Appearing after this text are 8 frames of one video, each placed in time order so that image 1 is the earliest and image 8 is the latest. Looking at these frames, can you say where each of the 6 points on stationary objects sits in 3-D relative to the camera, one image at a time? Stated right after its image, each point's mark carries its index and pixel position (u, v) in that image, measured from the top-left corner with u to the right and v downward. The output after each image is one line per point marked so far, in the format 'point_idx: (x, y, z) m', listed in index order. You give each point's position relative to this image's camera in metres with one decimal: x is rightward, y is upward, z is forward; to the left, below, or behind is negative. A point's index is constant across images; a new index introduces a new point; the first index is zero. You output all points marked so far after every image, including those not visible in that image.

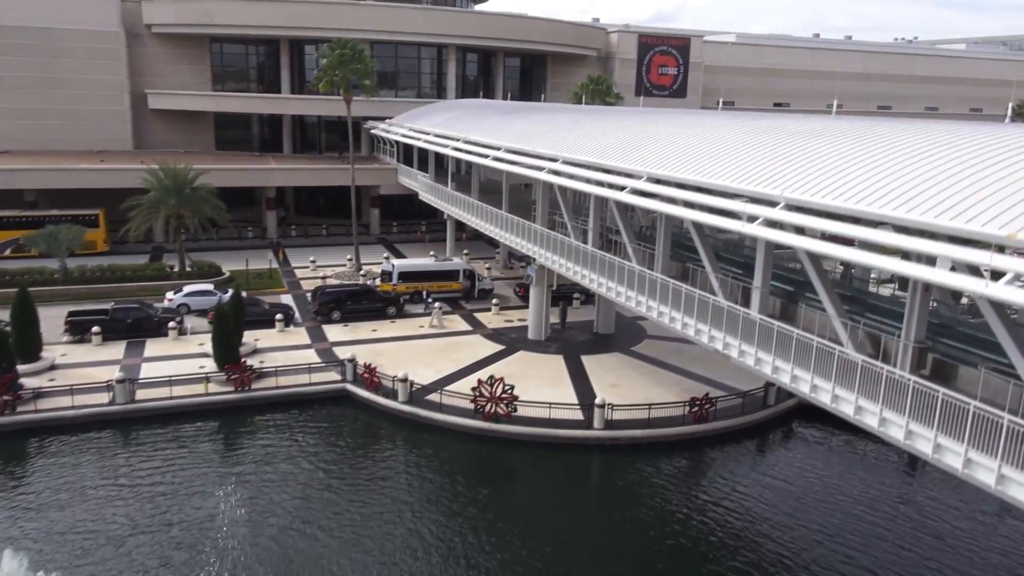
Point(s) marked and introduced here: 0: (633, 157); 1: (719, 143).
0: (+3.0, +3.2, +19.8) m
1: (+4.9, +3.3, +18.7) m
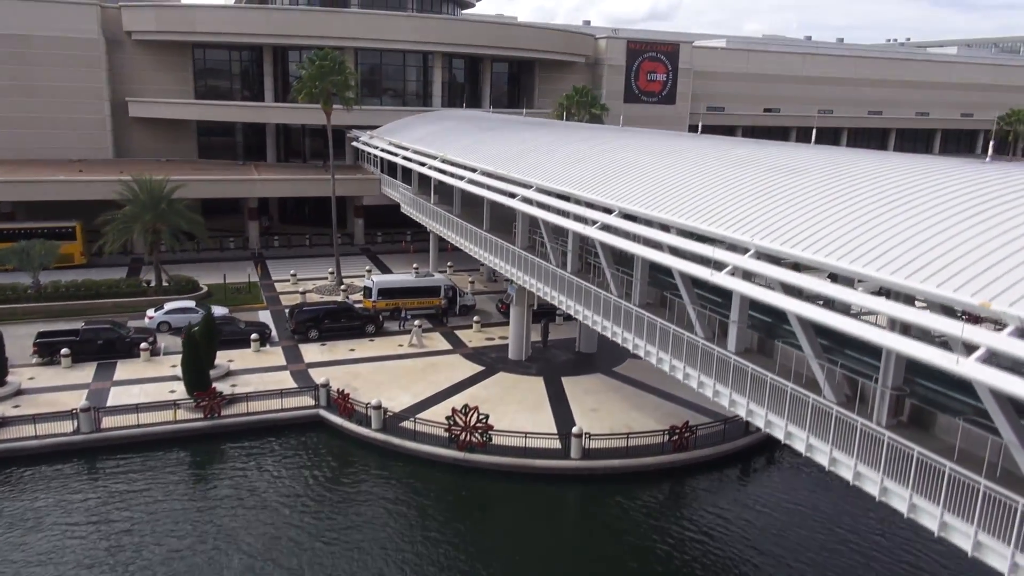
0: (+2.3, +2.4, +19.2) m
1: (+4.2, +2.4, +18.1) m
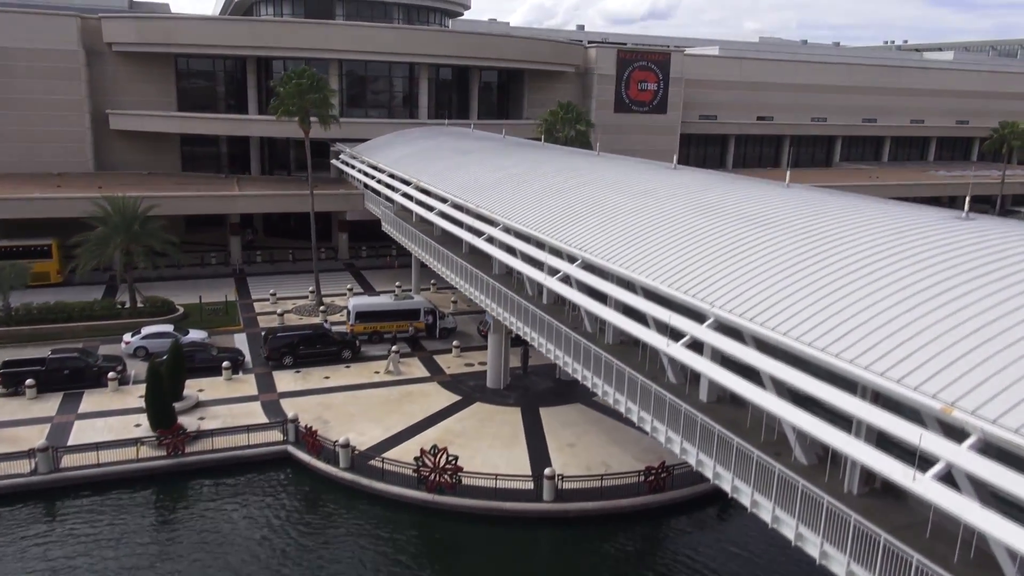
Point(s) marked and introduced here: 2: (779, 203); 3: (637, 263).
0: (+1.4, +1.3, +18.5) m
1: (+3.3, +1.4, +17.4) m
2: (+6.0, +1.8, +17.6) m
3: (+2.4, +0.4, +15.7) m
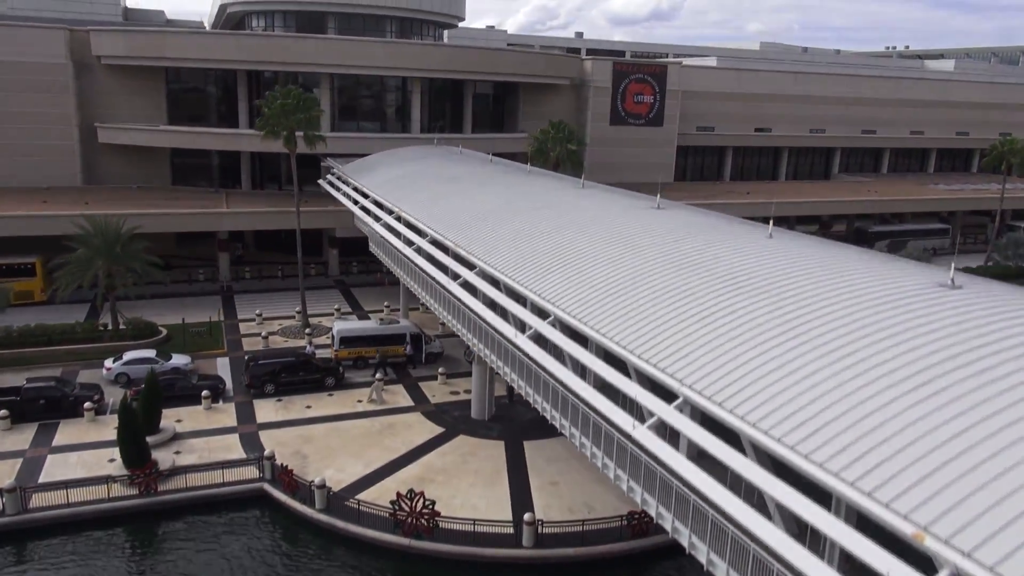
0: (+0.9, +0.2, +17.9) m
1: (+2.7, +0.2, +16.8) m
2: (+5.4, +0.7, +17.0) m
3: (+1.8, -0.8, +15.1) m
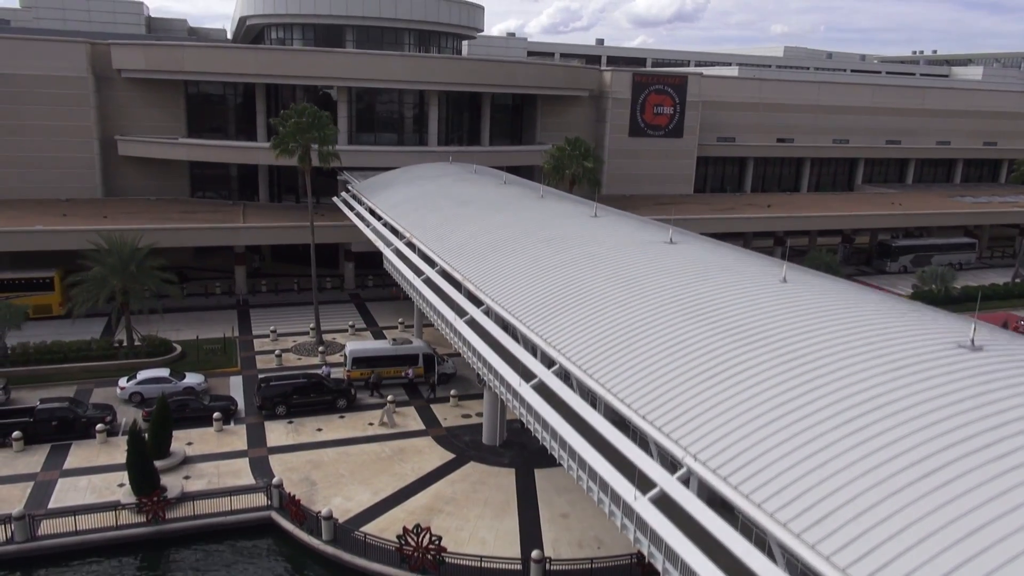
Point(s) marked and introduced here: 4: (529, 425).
0: (+1.0, -0.8, +17.5) m
1: (+2.9, -0.7, +16.4) m
2: (+5.5, -0.3, +16.5) m
3: (+1.9, -1.7, +14.7) m
4: (+0.7, -3.8, +19.7) m
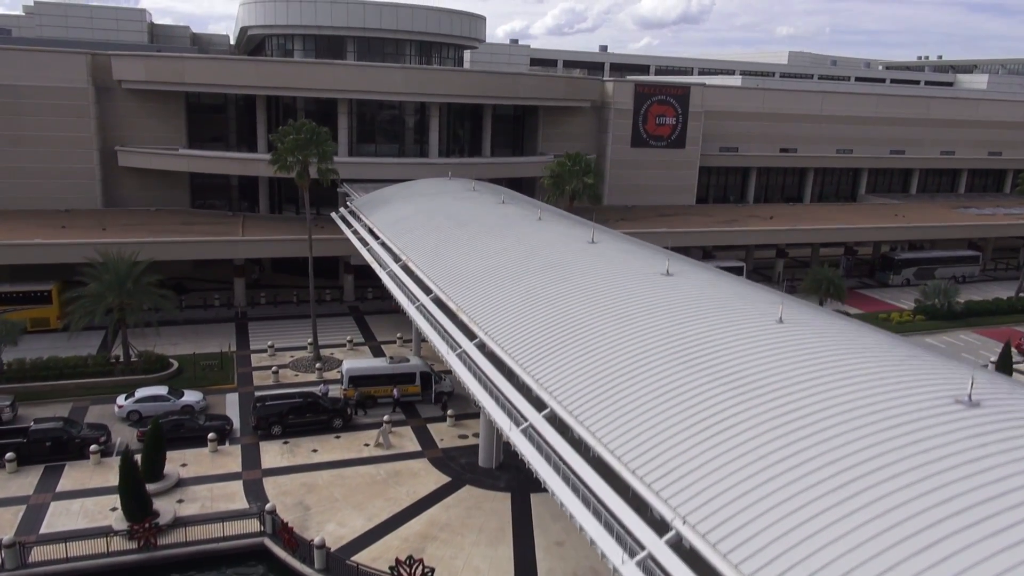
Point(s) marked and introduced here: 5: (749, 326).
0: (+0.8, -1.6, +17.3) m
1: (+2.7, -1.5, +16.1) m
2: (+5.3, -1.1, +16.3) m
3: (+1.7, -2.5, +14.4) m
4: (+0.5, -4.6, +19.5) m
5: (+5.2, -0.8, +17.4) m
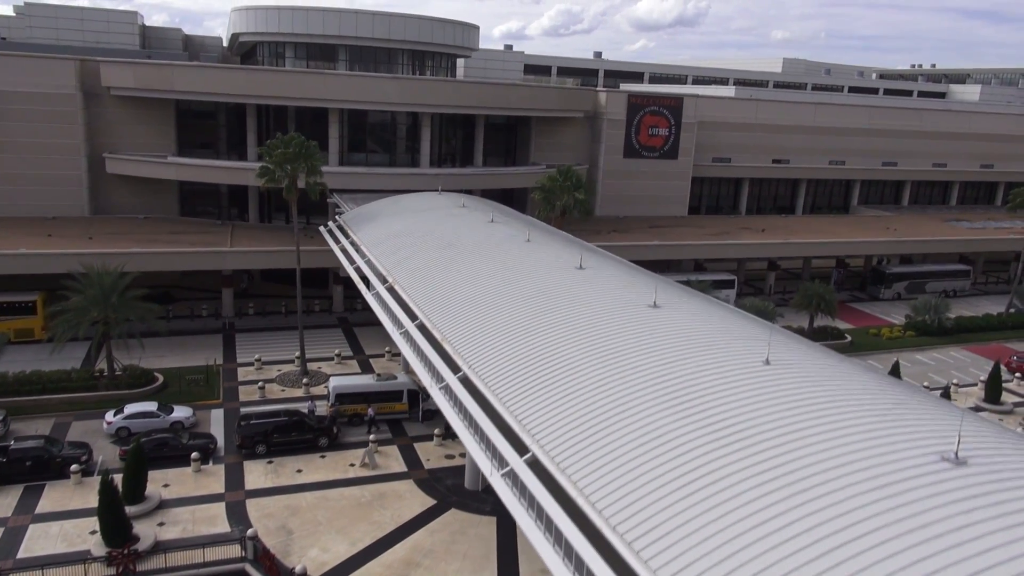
0: (+0.5, -2.4, +17.1) m
1: (+2.3, -2.3, +15.9) m
2: (+5.0, -2.0, +16.1) m
3: (+1.4, -3.3, +14.2) m
4: (+0.1, -5.4, +19.2) m
5: (+4.9, -1.6, +17.2) m
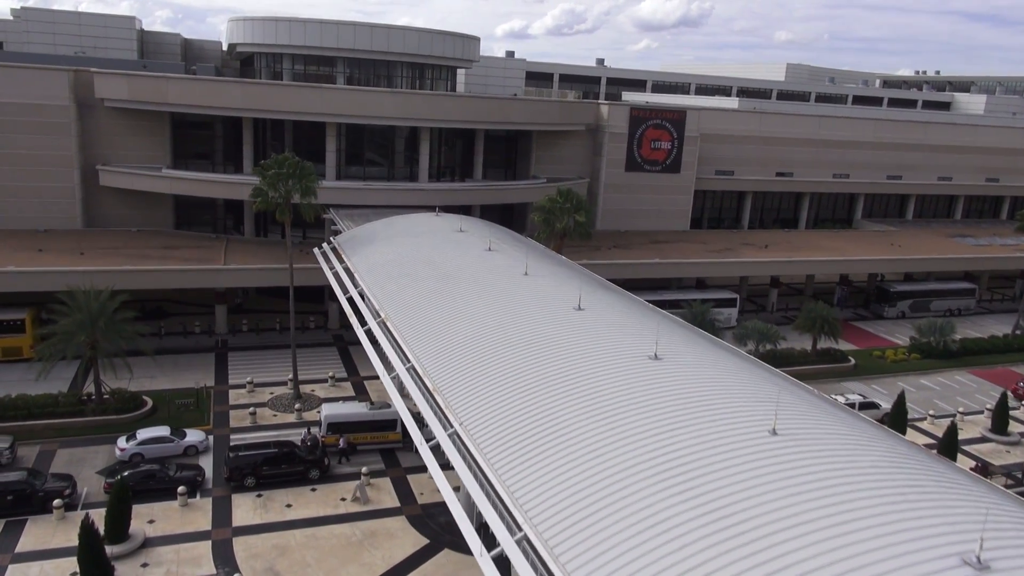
0: (+0.3, -3.6, +16.2) m
1: (+2.2, -3.6, +15.1) m
2: (+4.8, -3.2, +15.2) m
3: (+1.2, -4.5, +13.4) m
4: (-0.1, -6.6, +18.4) m
5: (+4.7, -2.9, +16.4) m
